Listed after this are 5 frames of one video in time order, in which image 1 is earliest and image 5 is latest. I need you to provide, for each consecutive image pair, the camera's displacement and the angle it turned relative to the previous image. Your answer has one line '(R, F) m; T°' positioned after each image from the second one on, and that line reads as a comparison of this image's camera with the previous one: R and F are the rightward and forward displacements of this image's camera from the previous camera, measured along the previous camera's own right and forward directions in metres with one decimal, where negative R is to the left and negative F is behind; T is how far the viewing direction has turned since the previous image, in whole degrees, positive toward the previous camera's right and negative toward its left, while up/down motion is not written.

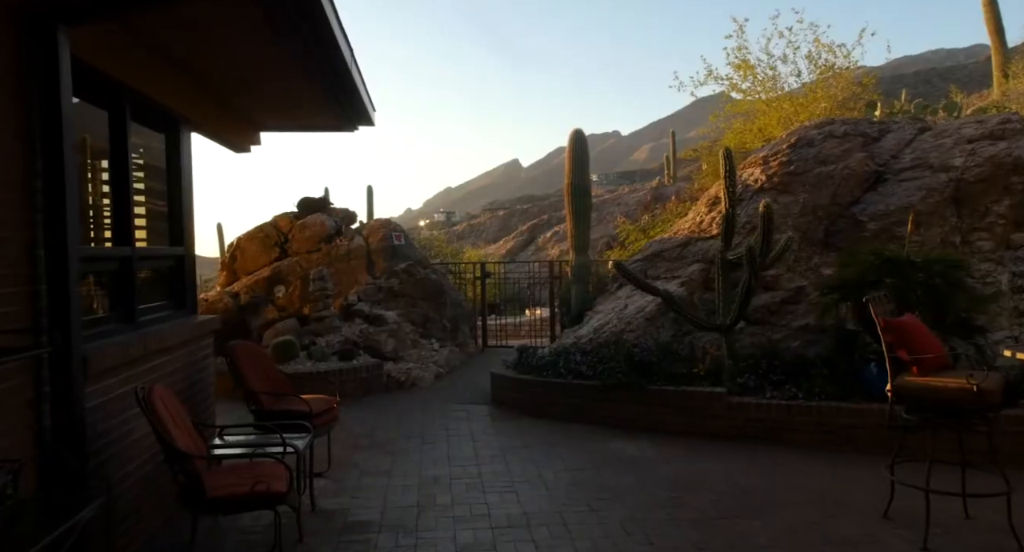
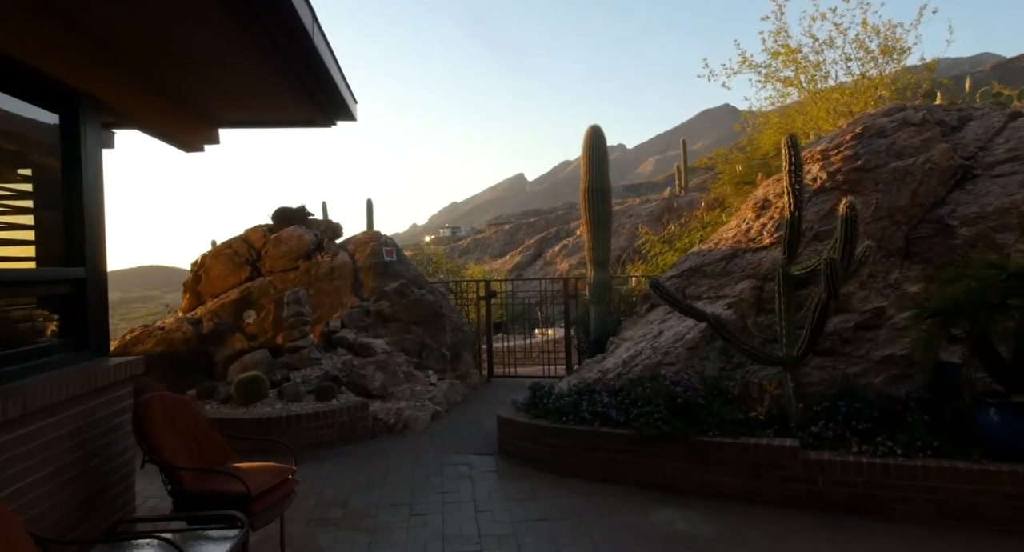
(0.0, +1.3) m; -1°
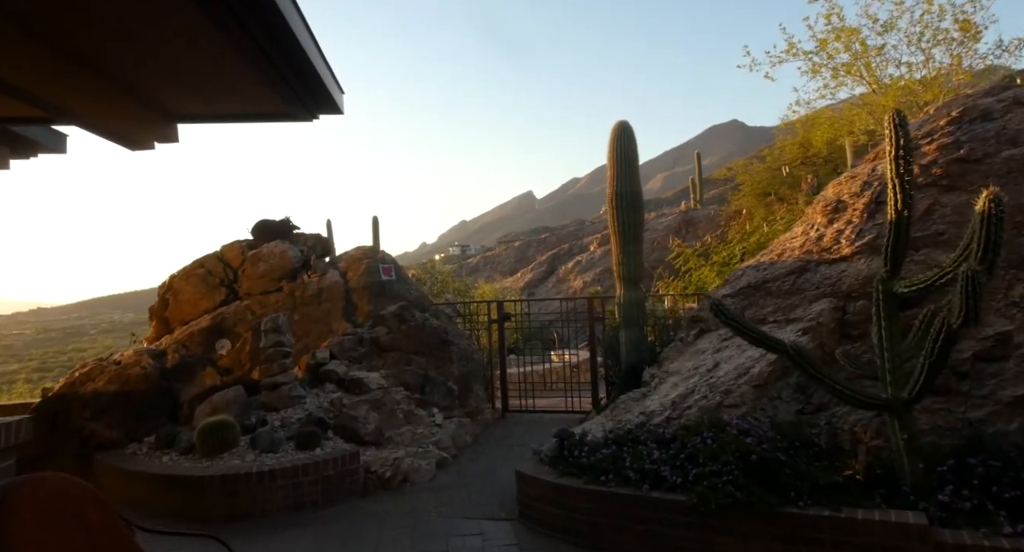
(-0.1, +1.1) m; -1°
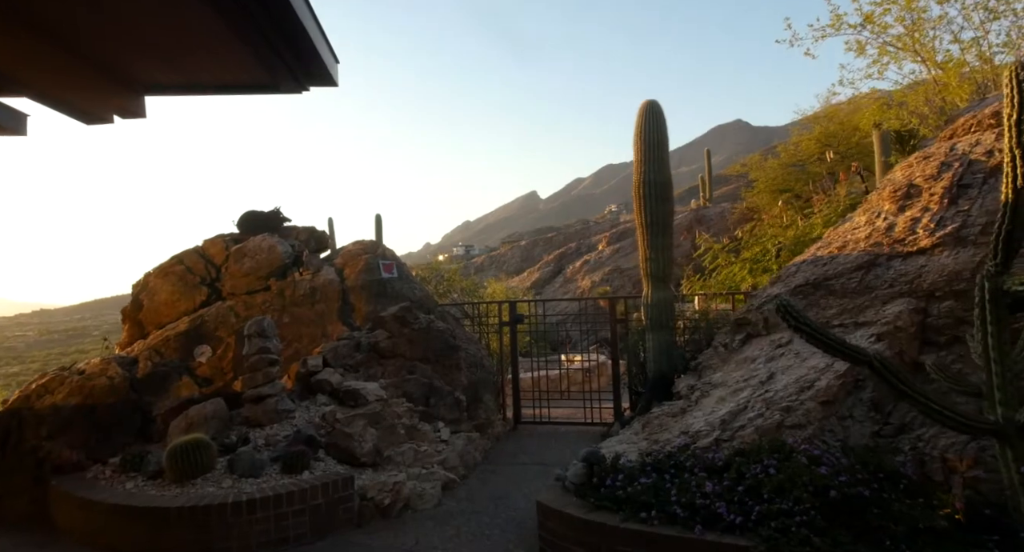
(-0.1, +0.7) m; 0°
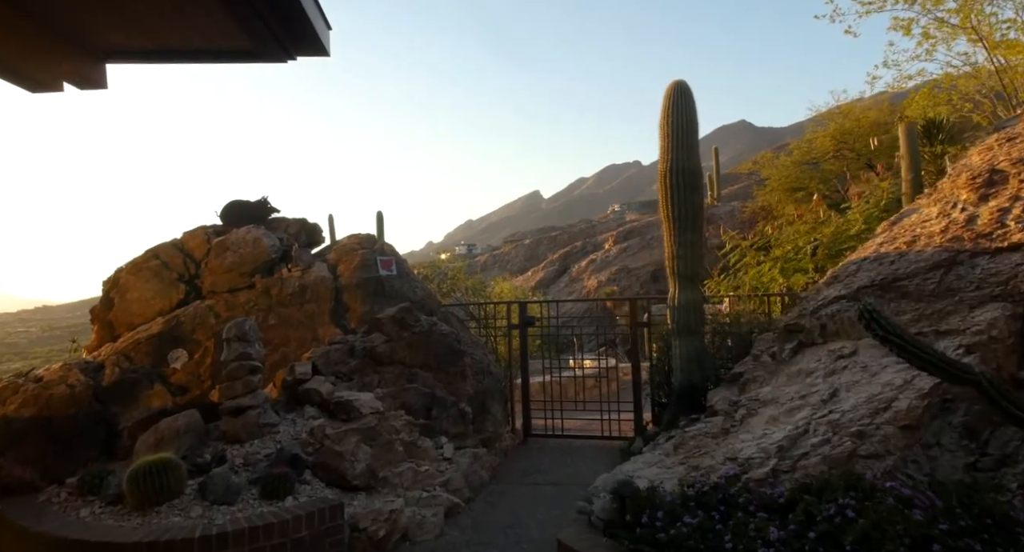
(-0.1, +0.6) m; 0°
